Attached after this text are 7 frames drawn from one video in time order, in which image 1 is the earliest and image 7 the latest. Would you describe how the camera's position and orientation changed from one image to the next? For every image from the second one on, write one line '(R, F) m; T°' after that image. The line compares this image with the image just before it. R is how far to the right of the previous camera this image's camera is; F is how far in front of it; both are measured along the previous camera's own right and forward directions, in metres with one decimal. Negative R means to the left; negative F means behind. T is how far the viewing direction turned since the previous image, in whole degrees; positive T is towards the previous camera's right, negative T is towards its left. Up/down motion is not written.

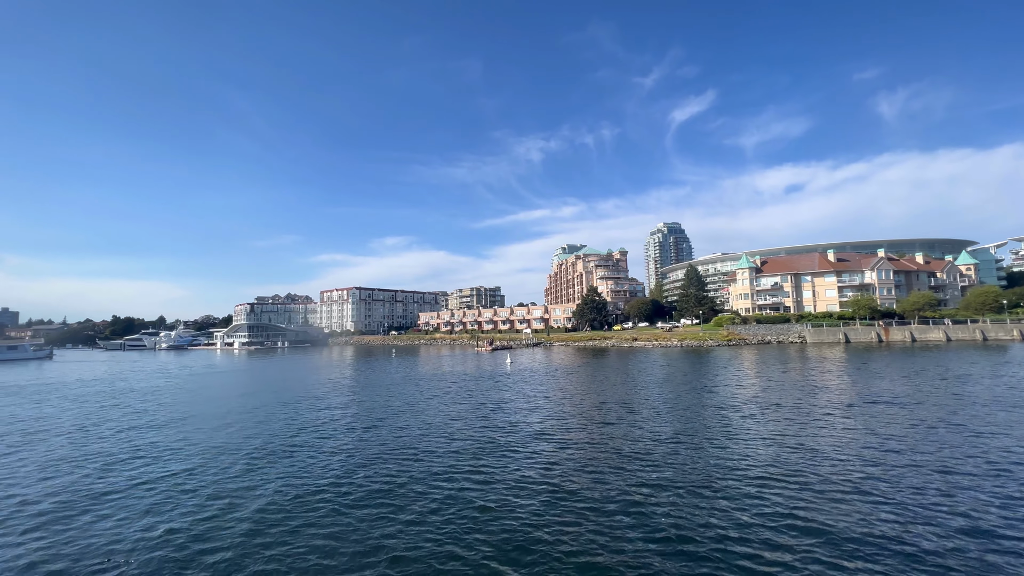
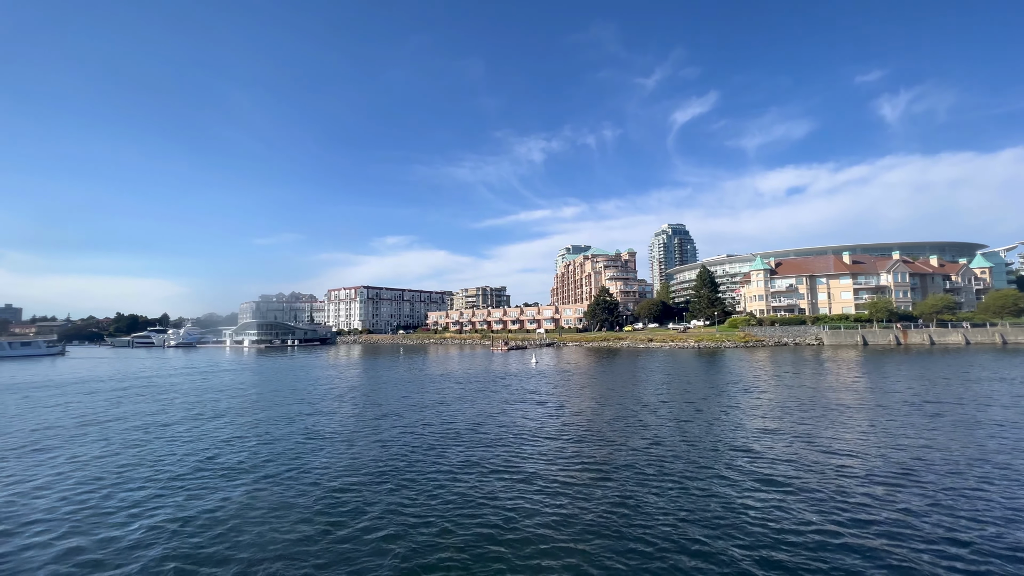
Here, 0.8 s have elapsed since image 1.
(-1.6, 0.0) m; 0°
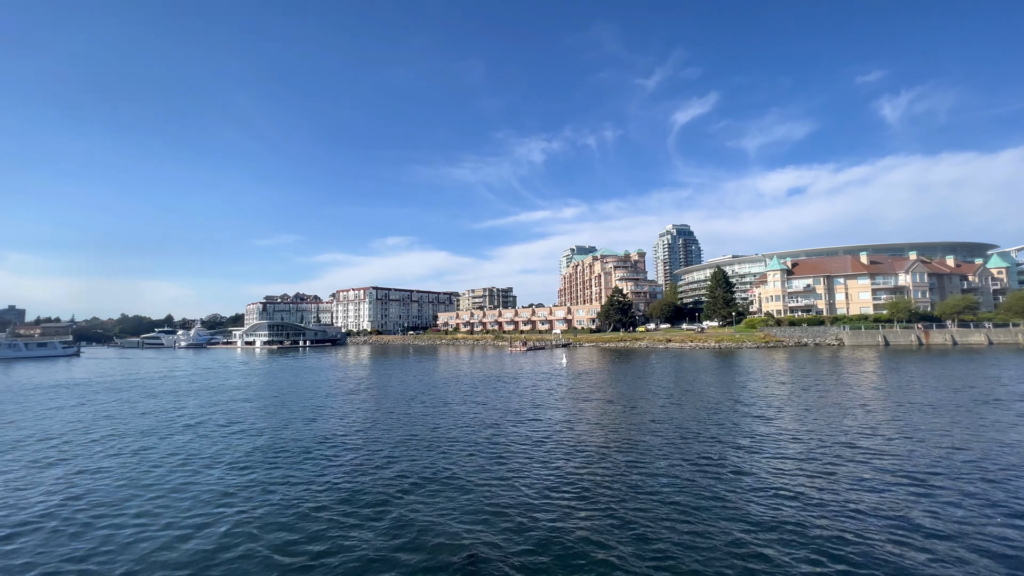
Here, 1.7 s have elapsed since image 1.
(-1.9, 0.0) m; 0°
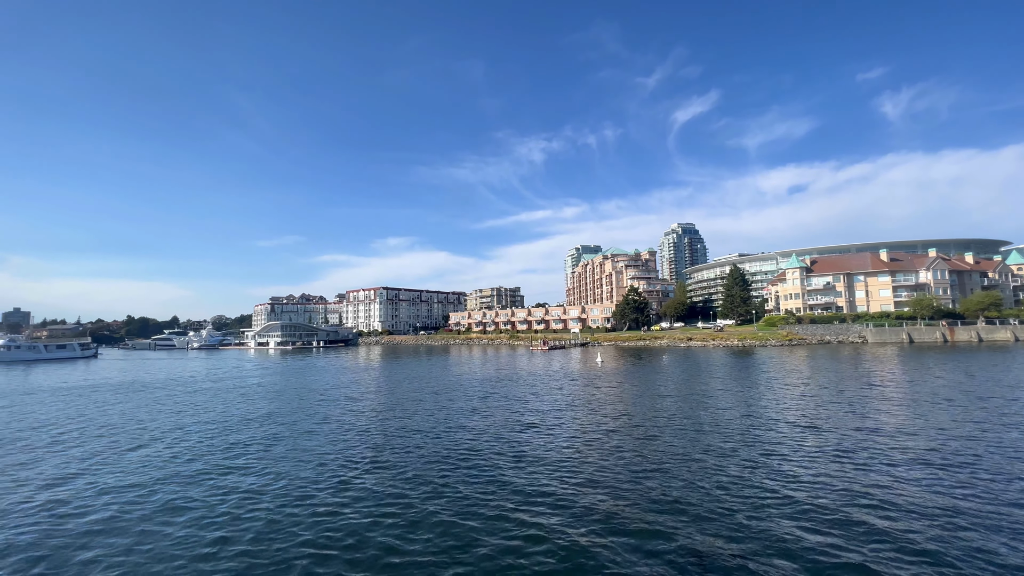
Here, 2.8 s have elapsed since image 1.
(-2.1, 0.0) m; 0°
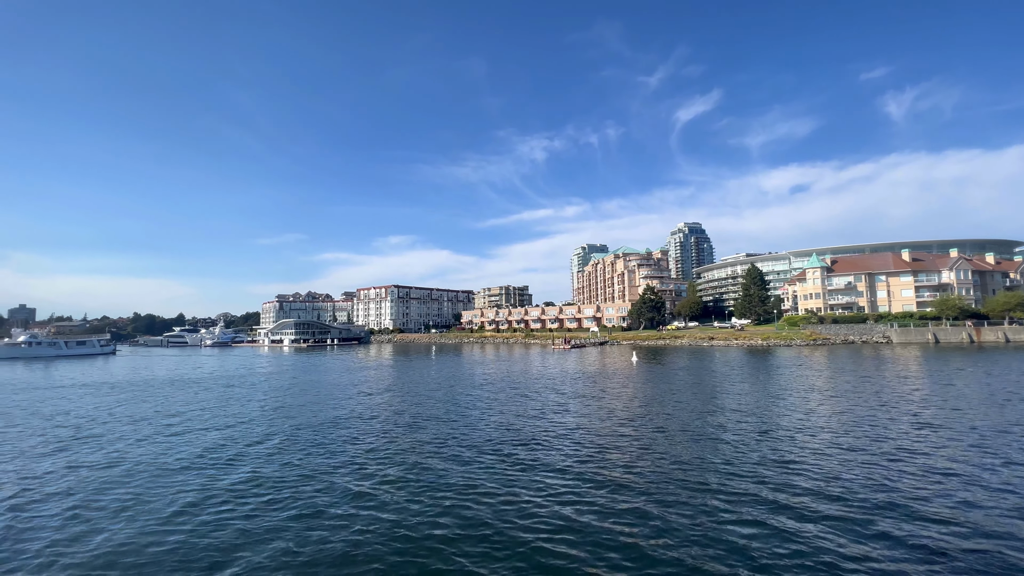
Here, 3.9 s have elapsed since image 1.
(-2.2, -0.1) m; 0°
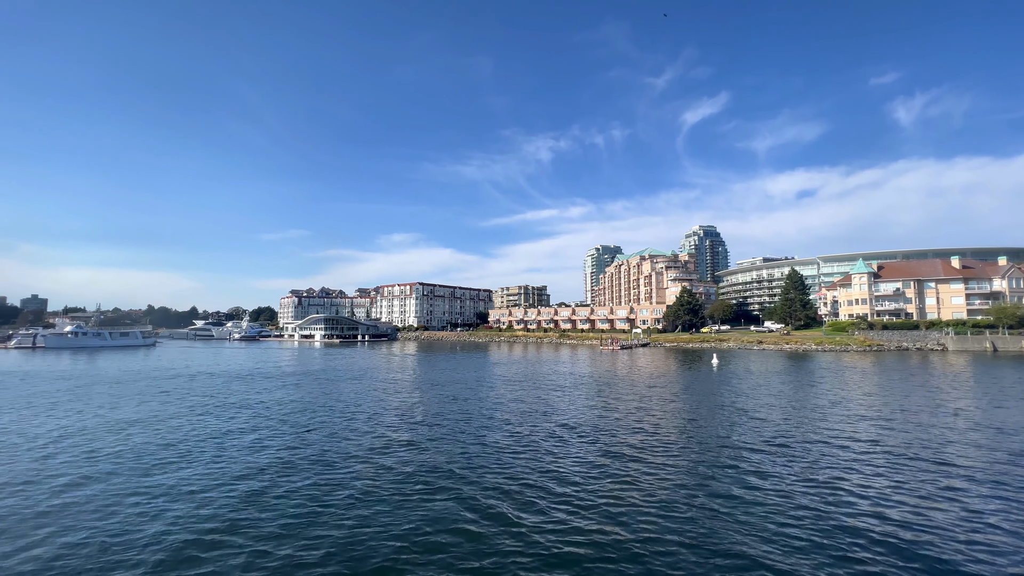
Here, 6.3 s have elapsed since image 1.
(-5.0, -0.2) m; -1°
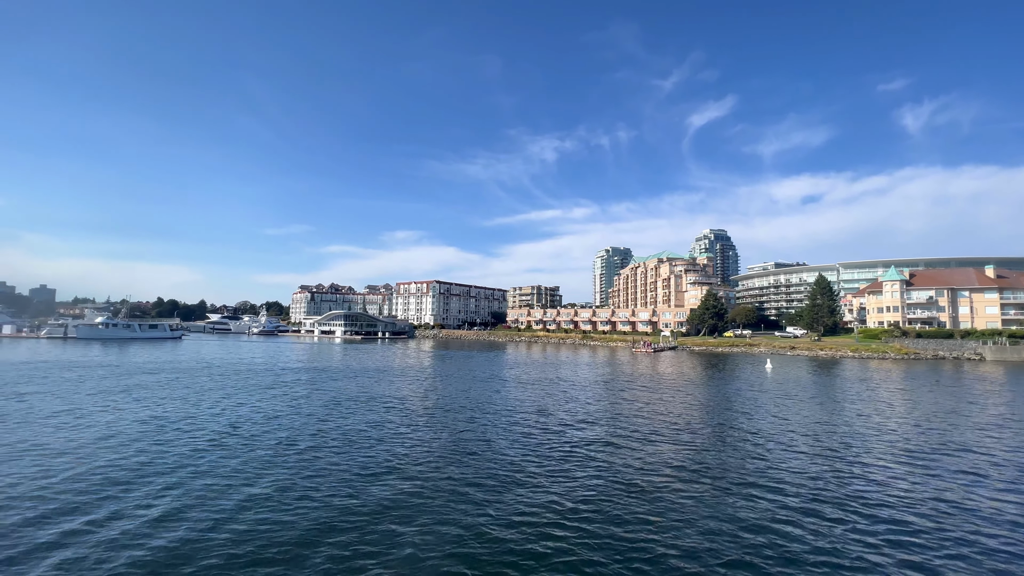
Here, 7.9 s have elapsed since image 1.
(-3.4, -0.1) m; 0°
